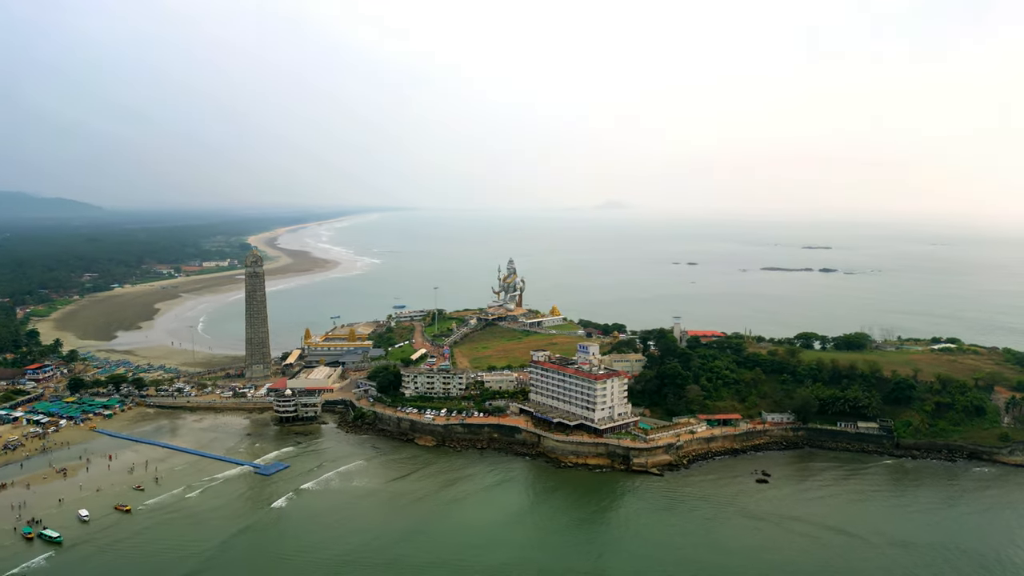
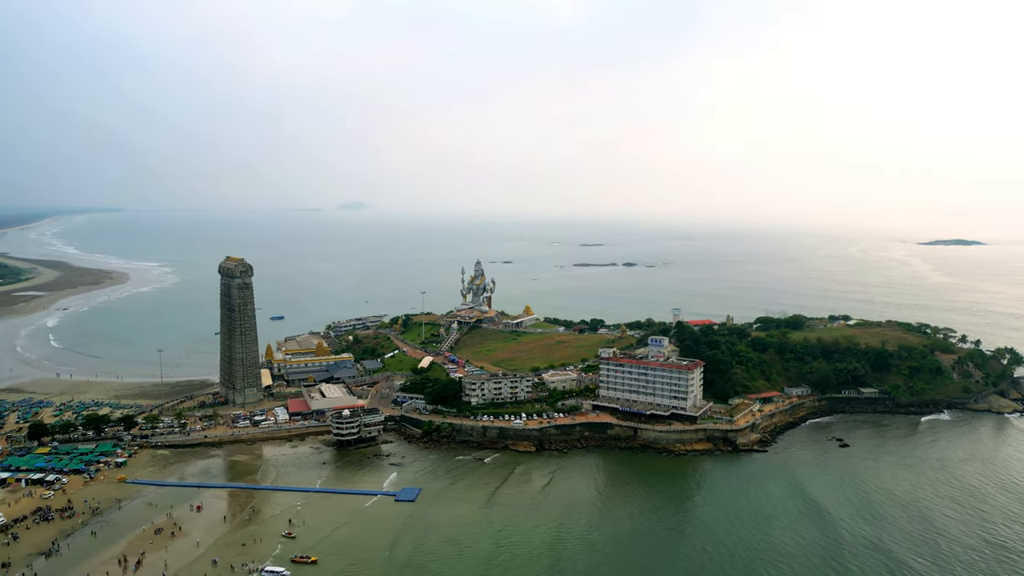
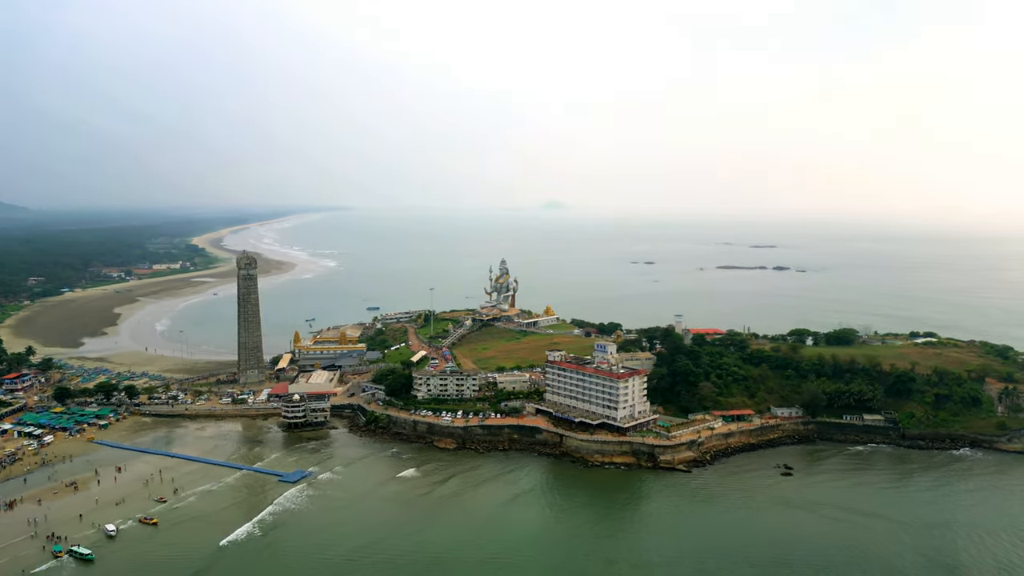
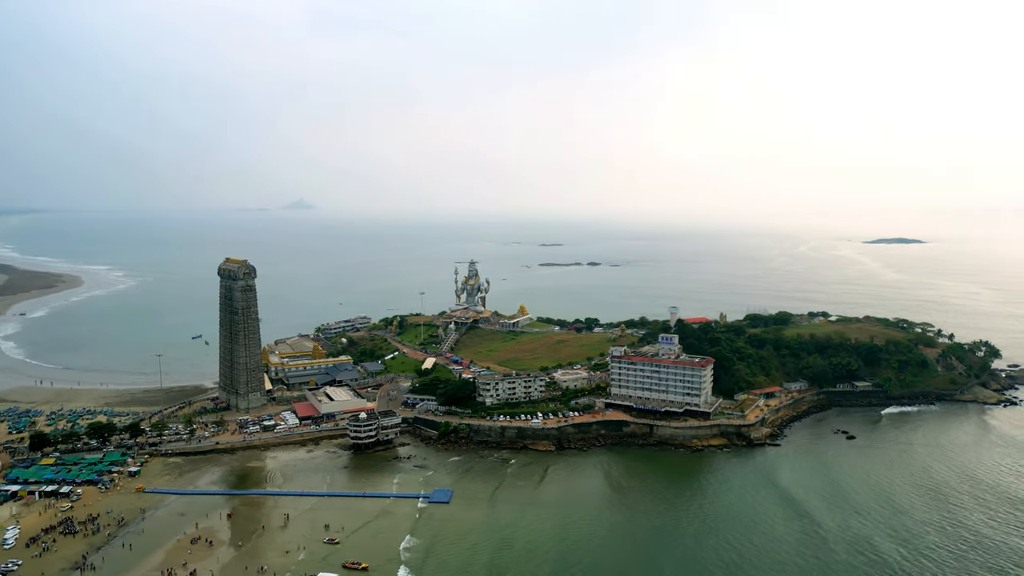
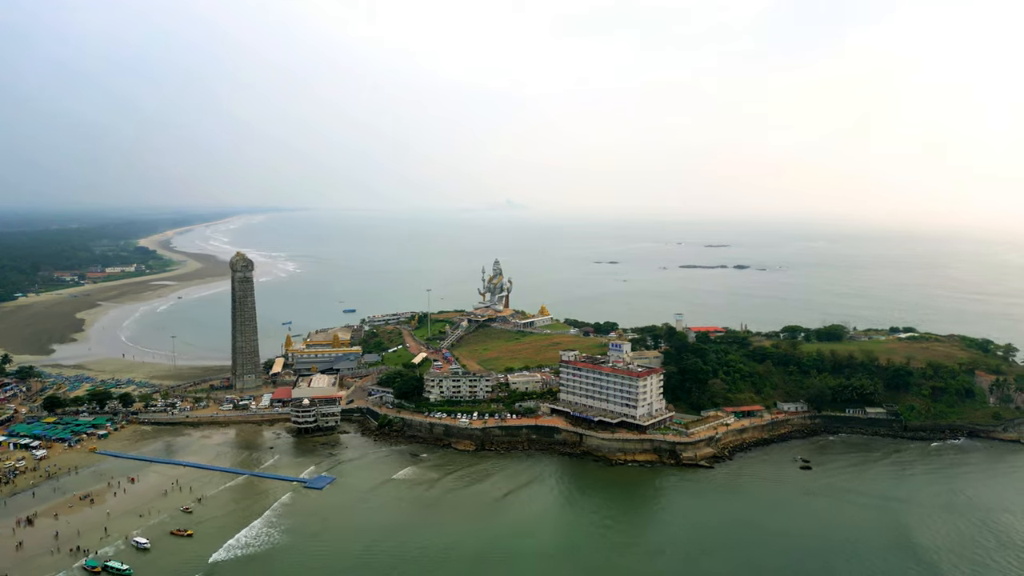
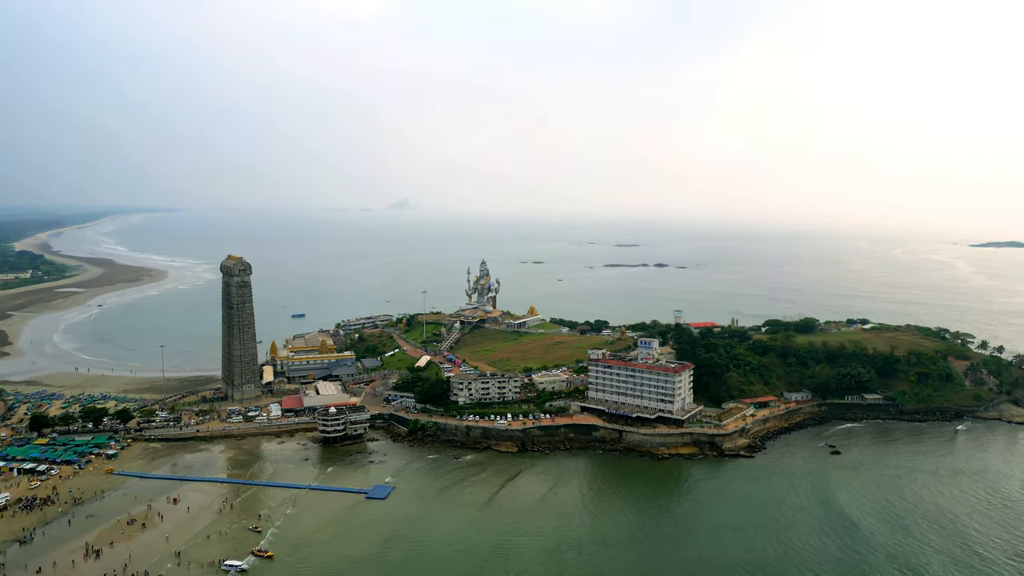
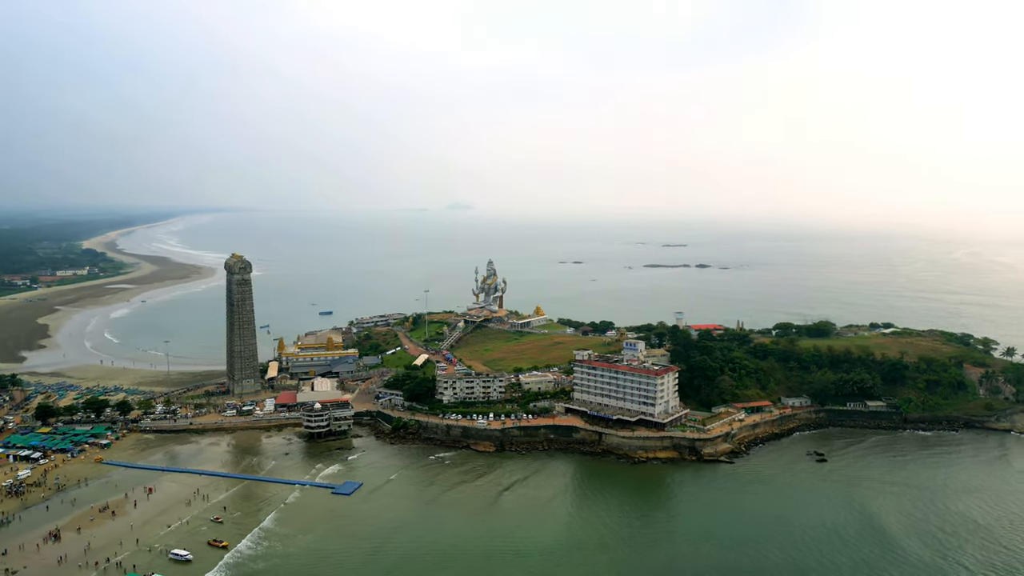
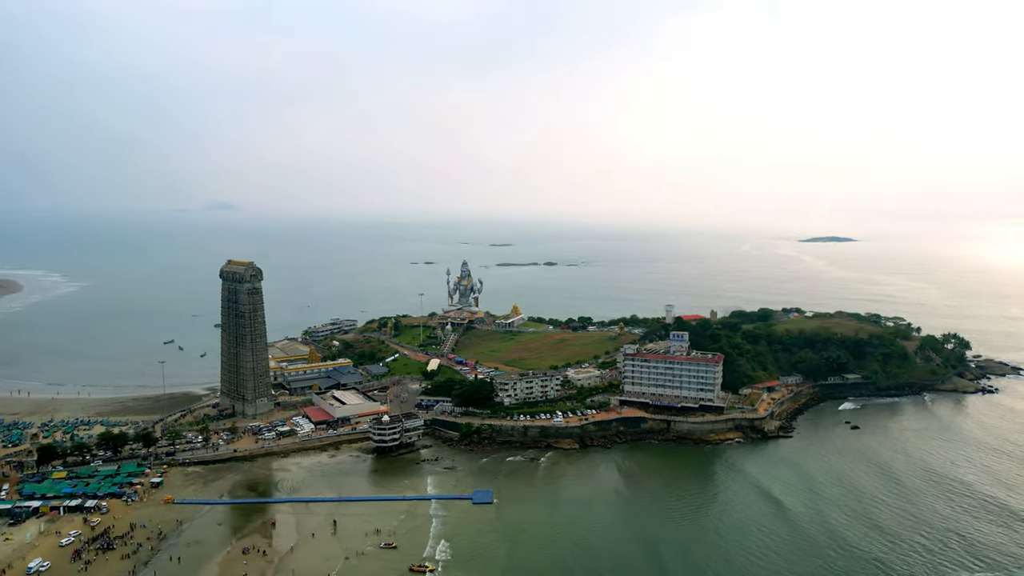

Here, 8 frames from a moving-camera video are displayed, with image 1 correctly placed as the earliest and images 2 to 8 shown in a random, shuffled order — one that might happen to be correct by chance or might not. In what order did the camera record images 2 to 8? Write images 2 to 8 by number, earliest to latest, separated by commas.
3, 5, 7, 6, 2, 4, 8
